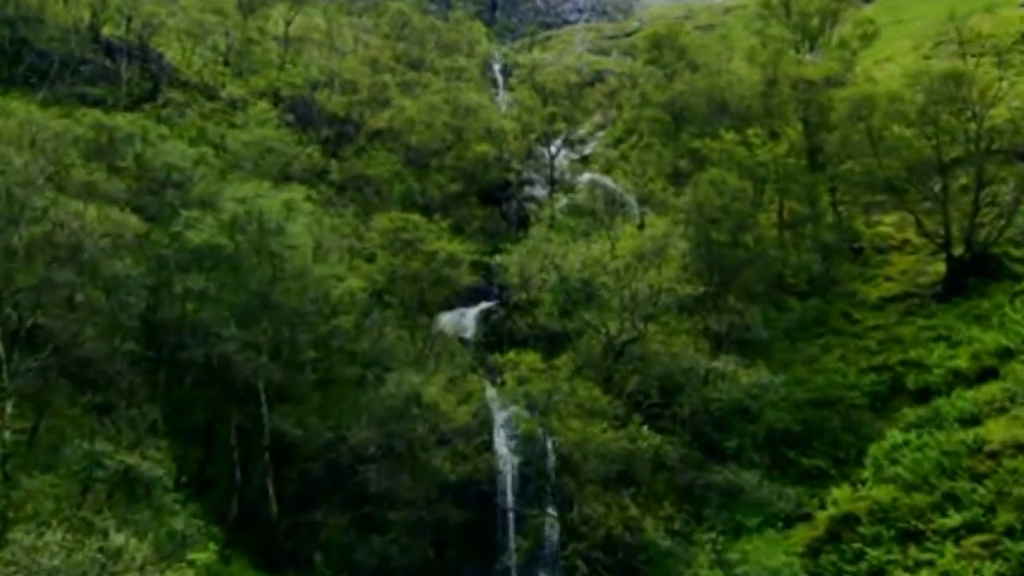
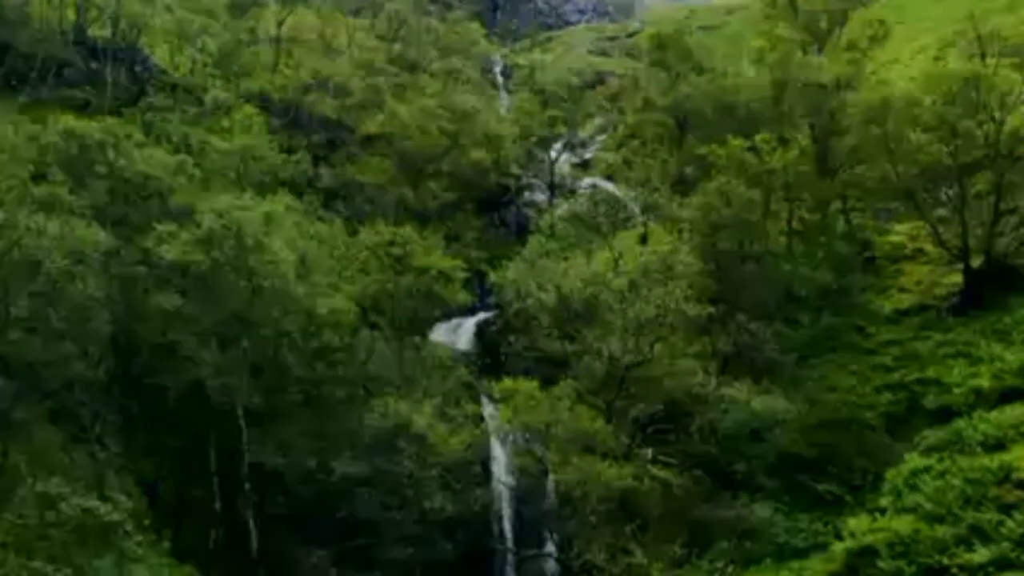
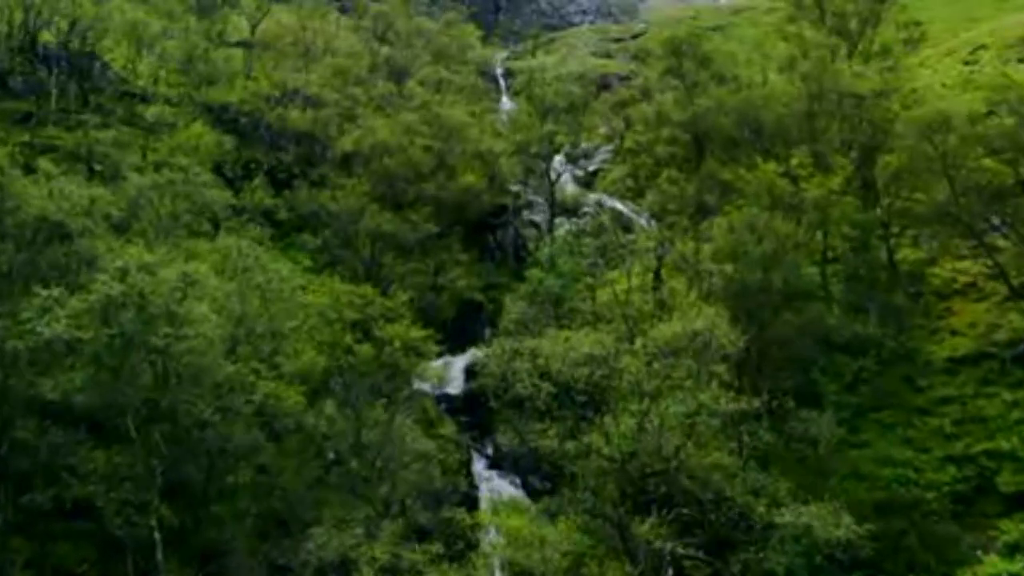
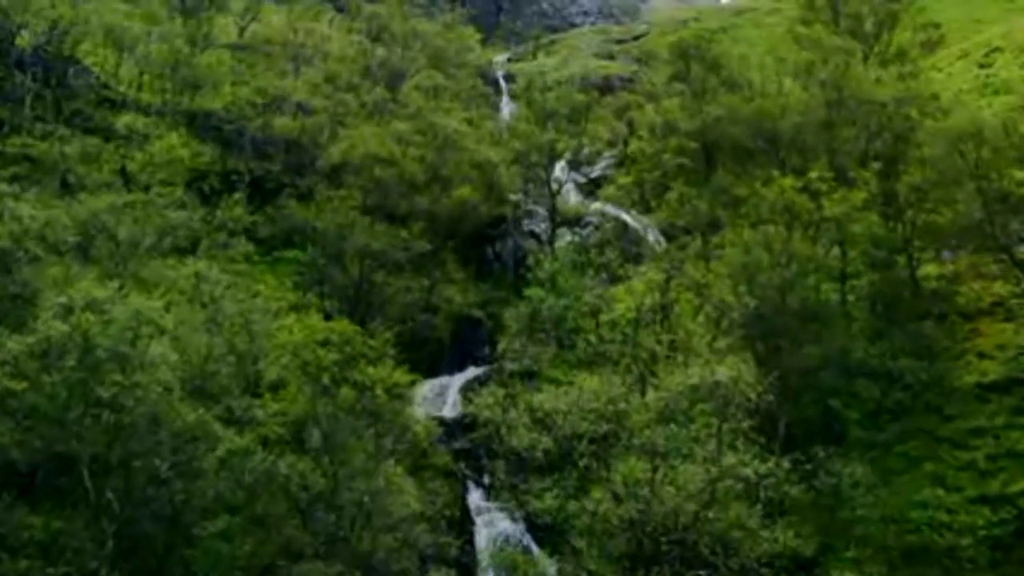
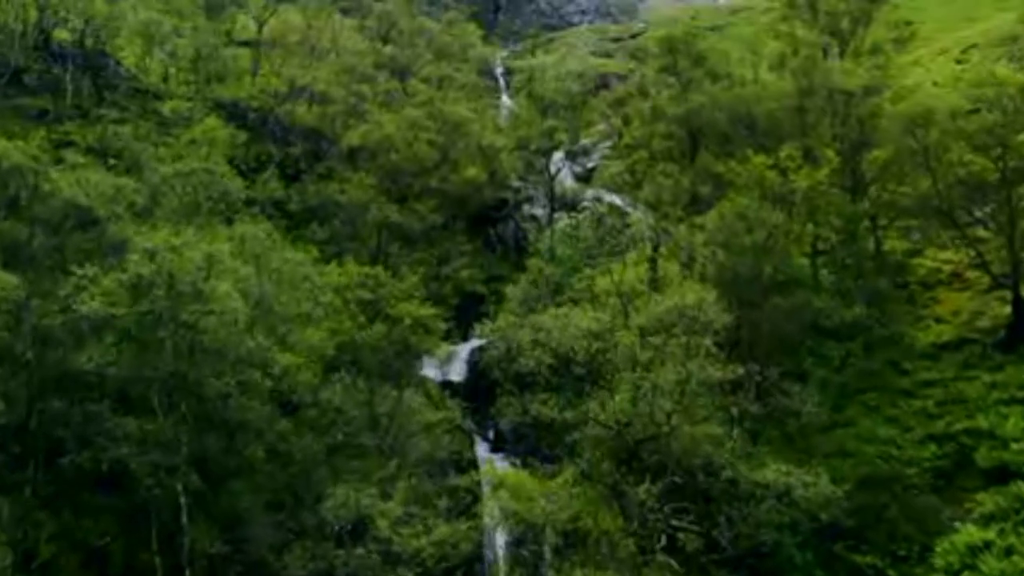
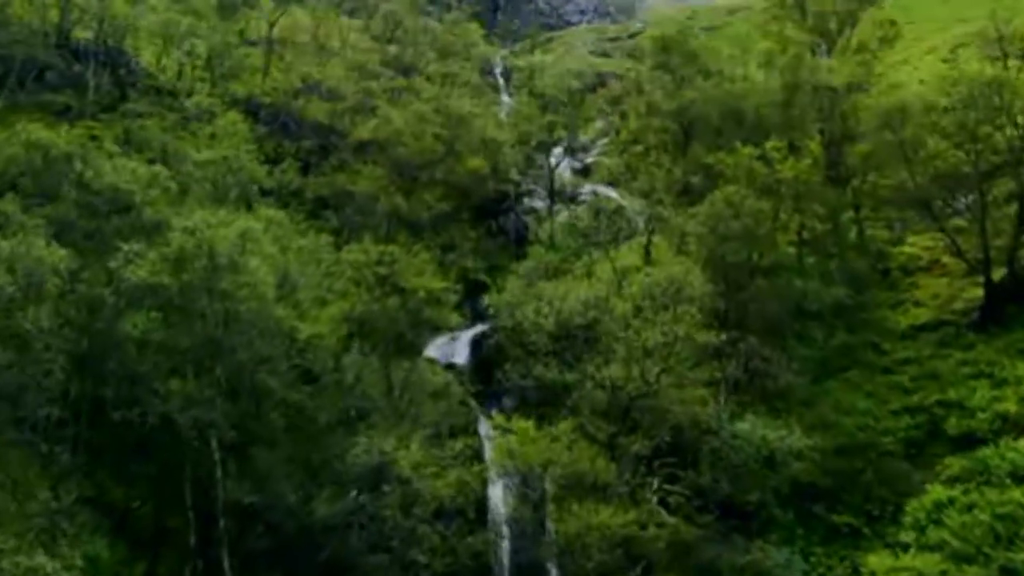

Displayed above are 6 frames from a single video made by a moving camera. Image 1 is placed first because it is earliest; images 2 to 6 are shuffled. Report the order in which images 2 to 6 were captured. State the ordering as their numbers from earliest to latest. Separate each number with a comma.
2, 6, 5, 3, 4
